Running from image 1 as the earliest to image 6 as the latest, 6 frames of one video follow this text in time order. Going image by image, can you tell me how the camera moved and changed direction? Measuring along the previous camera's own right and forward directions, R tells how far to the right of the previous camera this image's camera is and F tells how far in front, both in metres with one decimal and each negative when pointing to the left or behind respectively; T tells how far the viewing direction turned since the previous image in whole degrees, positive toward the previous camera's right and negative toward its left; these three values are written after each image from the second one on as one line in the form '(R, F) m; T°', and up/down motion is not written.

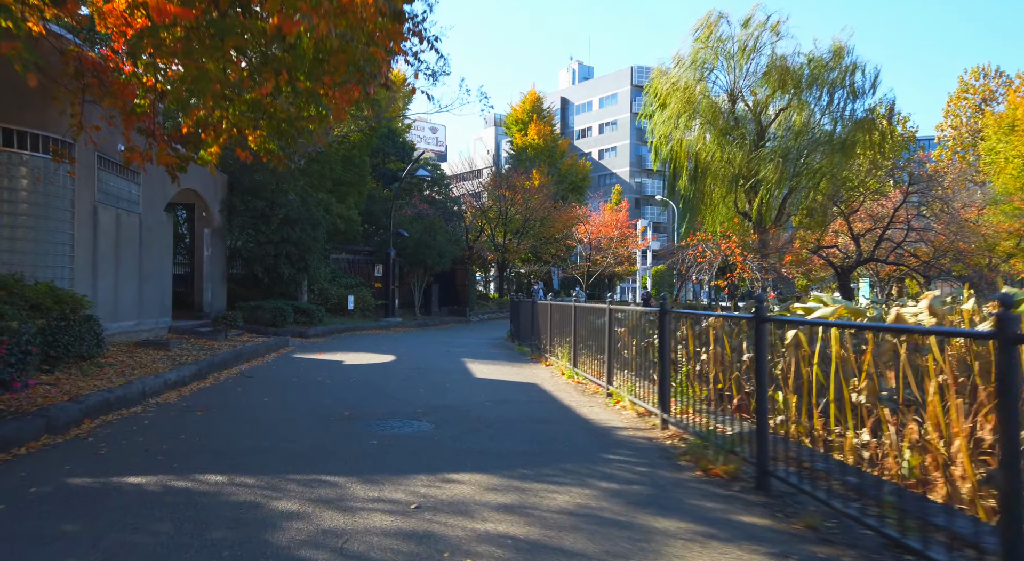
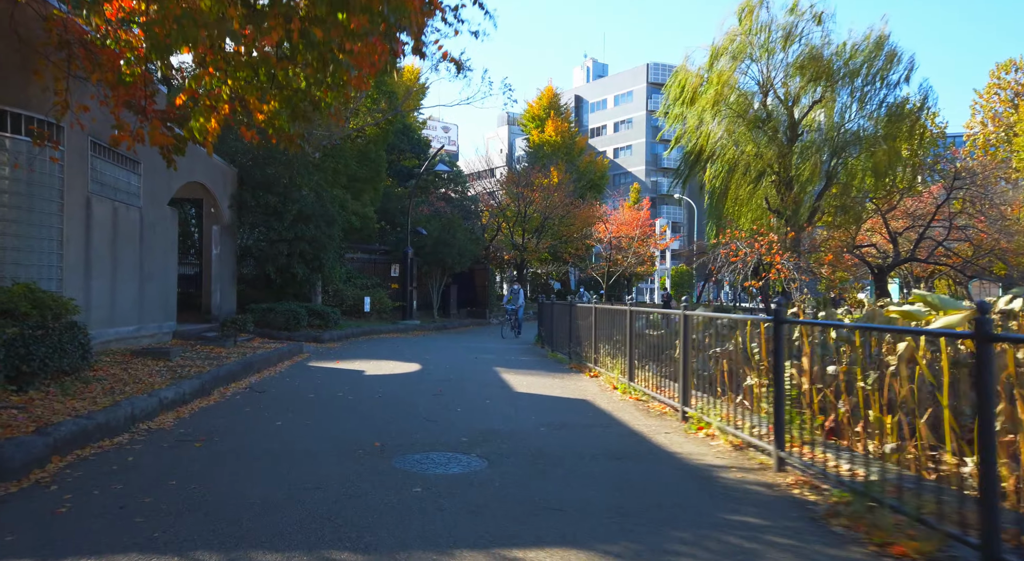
(-0.5, +1.3) m; -1°
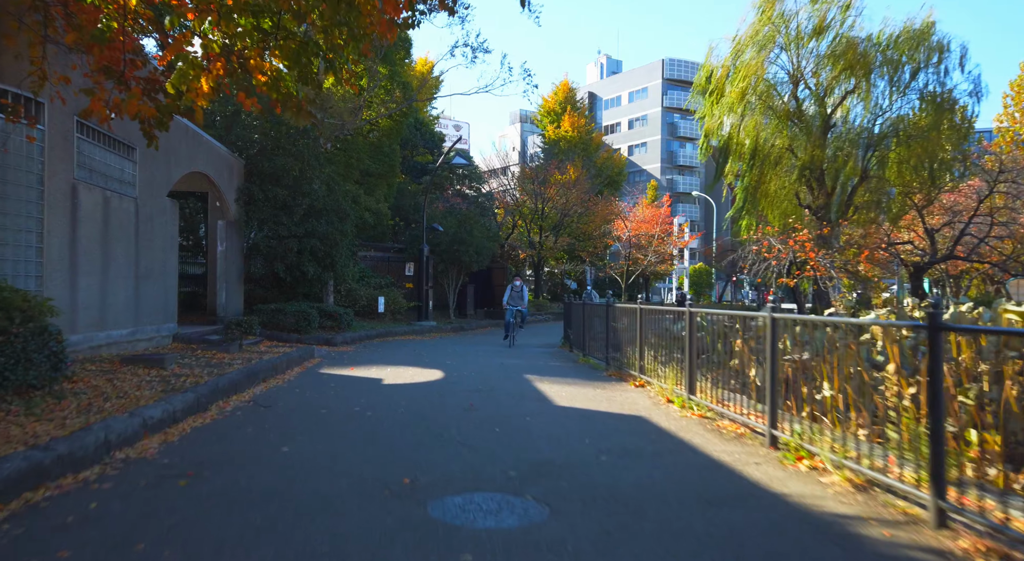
(-0.4, +1.2) m; -1°
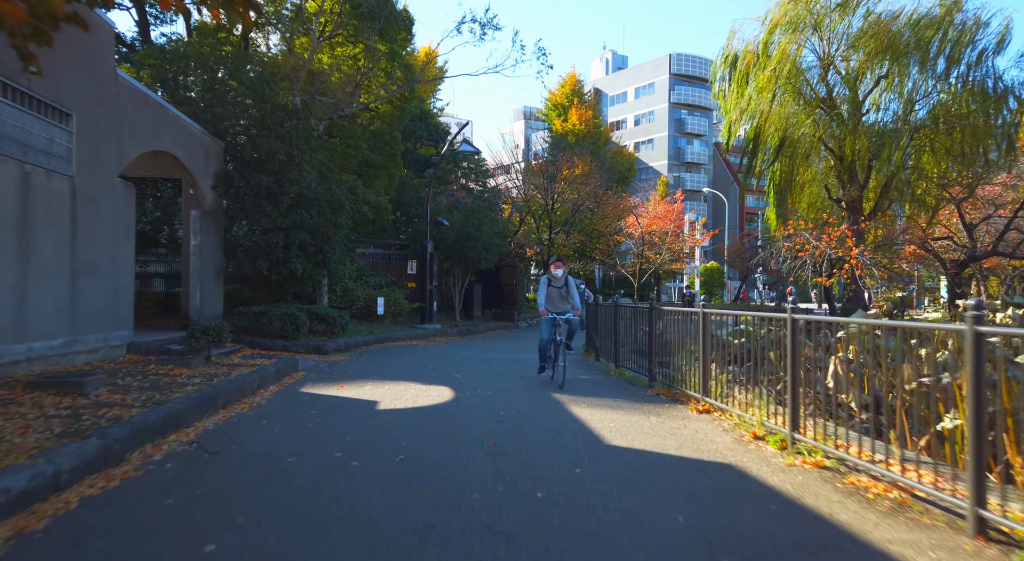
(-0.3, +2.1) m; 0°
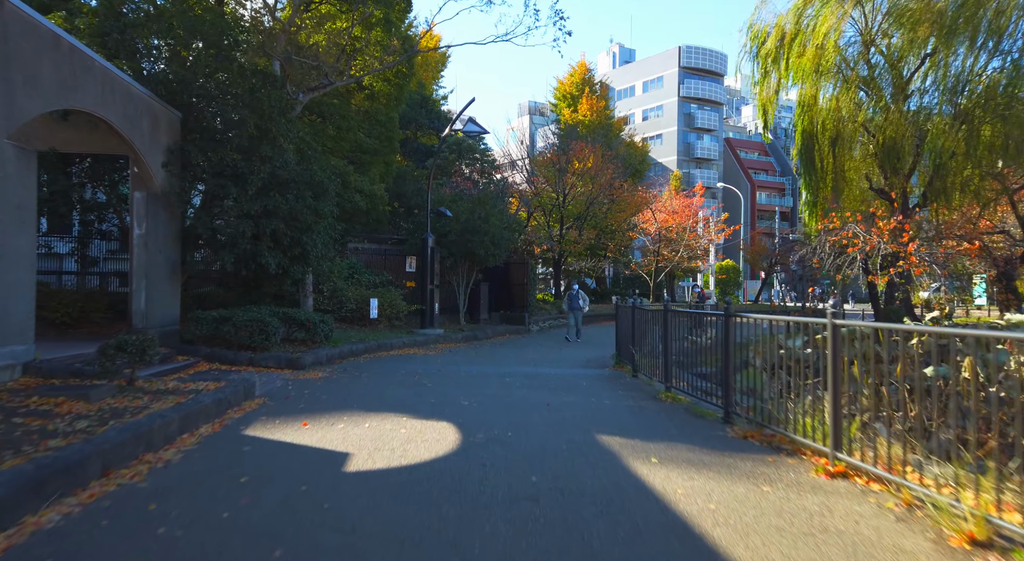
(-0.3, +2.6) m; 0°
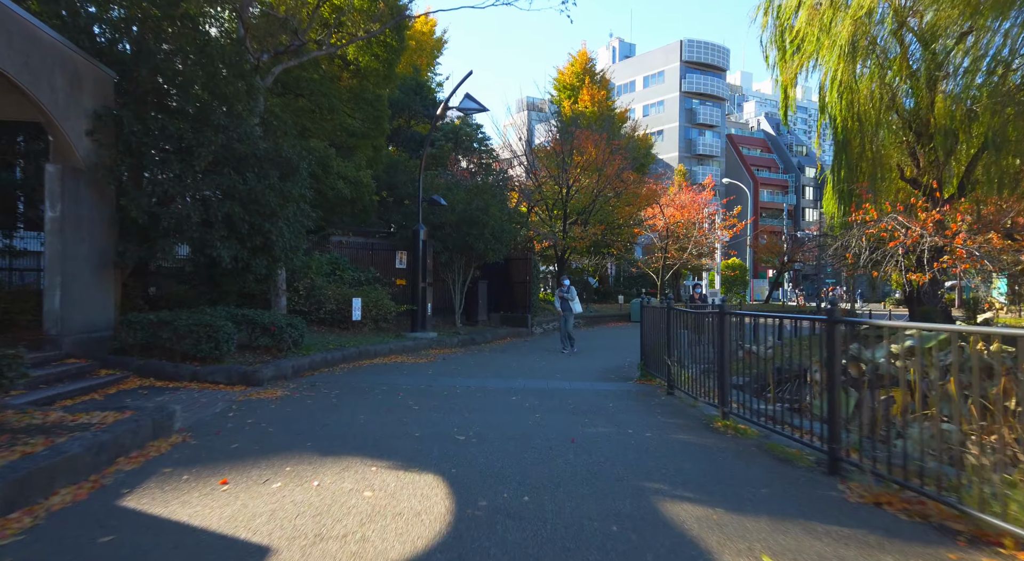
(-0.2, +2.2) m; 0°
